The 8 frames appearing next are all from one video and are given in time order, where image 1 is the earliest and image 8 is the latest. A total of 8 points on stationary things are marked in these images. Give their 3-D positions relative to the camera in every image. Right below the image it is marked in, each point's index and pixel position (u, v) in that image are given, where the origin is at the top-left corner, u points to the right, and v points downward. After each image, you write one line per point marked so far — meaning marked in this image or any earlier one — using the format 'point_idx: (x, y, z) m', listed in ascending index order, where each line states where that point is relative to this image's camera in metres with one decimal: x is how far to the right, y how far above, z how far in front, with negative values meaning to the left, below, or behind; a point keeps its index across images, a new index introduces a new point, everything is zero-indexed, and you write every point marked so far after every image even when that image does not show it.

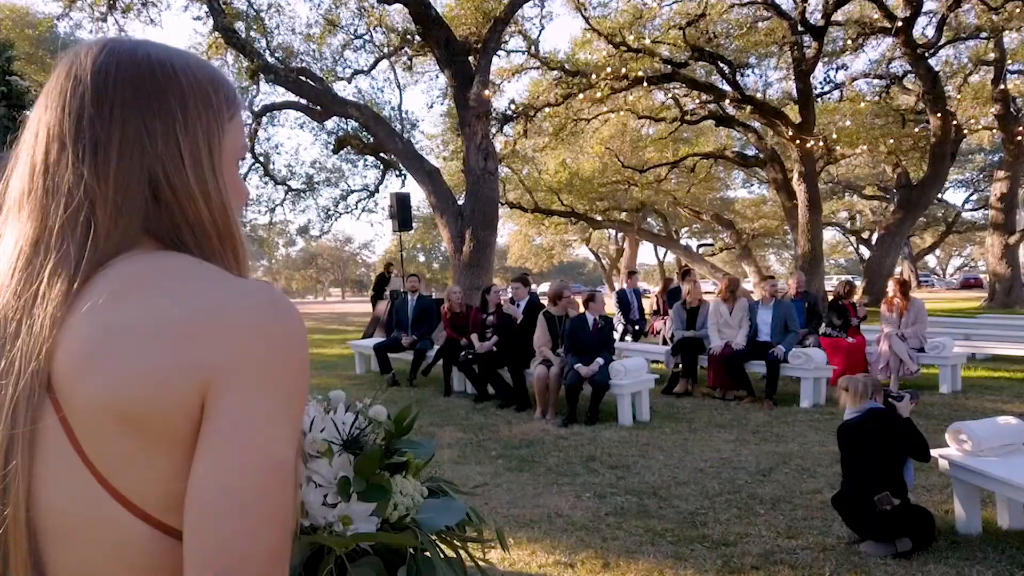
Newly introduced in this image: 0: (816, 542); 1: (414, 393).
0: (+1.7, -1.4, +4.5) m
1: (-1.2, -1.3, +9.6) m
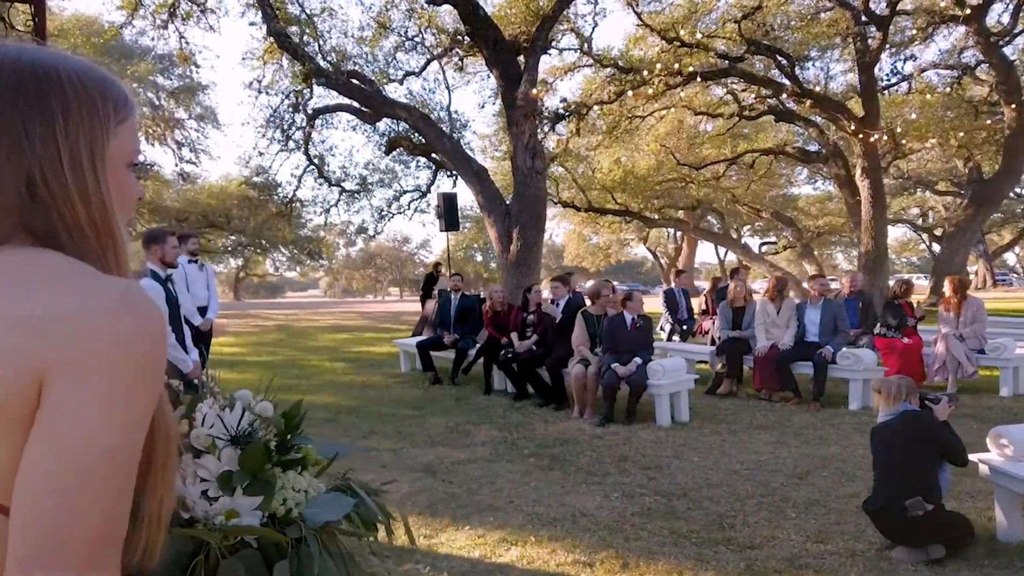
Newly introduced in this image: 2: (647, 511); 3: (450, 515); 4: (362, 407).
0: (+1.8, -1.4, +4.3) m
1: (-0.7, -1.3, +9.7) m
2: (+0.8, -1.4, +5.0) m
3: (-0.4, -1.4, +4.9) m
4: (-1.6, -1.3, +8.8) m
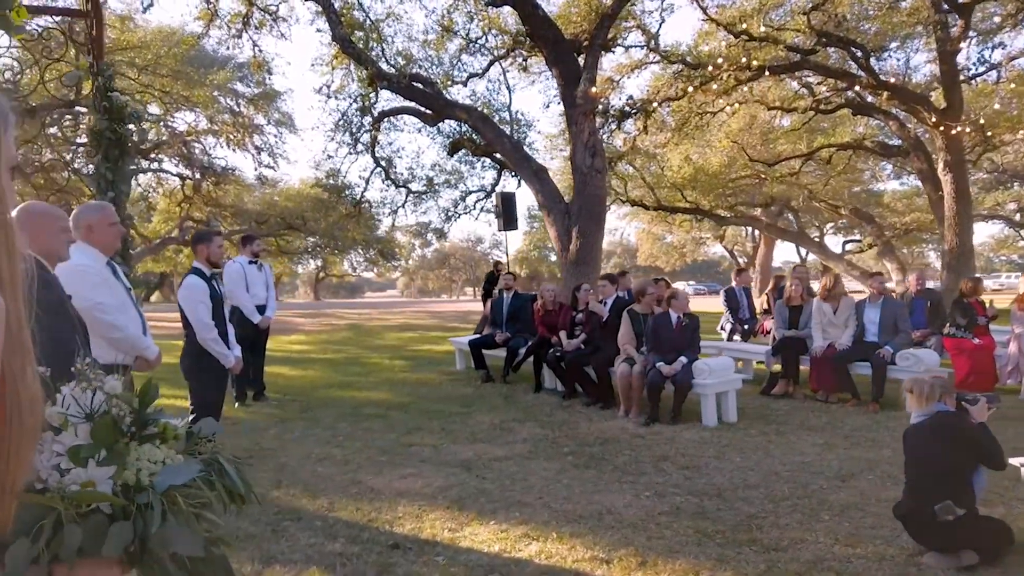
0: (+1.9, -1.4, +4.2) m
1: (-0.1, -1.2, +9.7) m
2: (+1.0, -1.4, +5.0) m
3: (-0.2, -1.4, +5.0) m
4: (-1.1, -1.3, +8.9) m
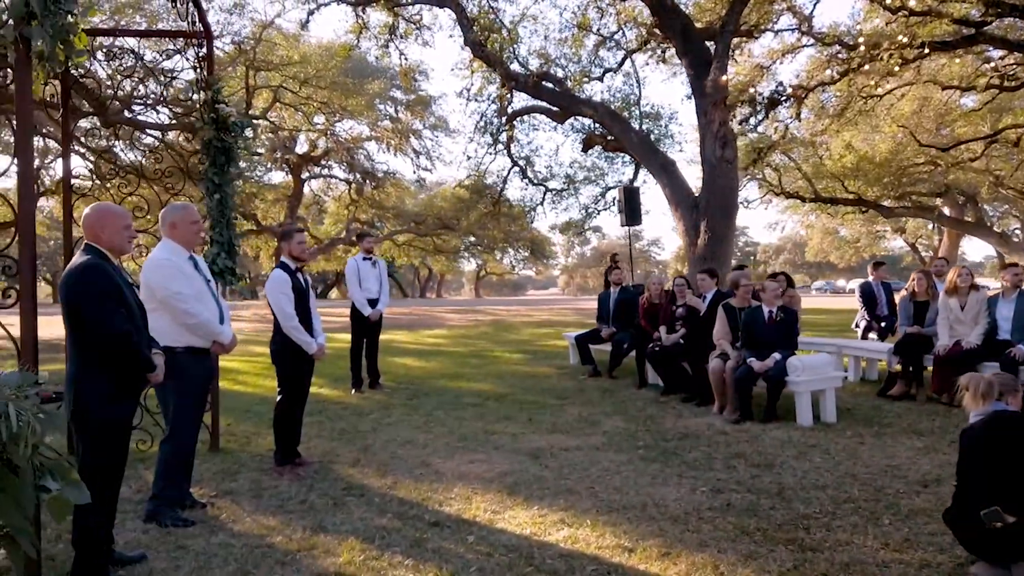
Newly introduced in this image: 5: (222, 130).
0: (+2.0, -1.3, +3.9) m
1: (+1.2, -1.2, +9.7) m
2: (+1.3, -1.3, +4.9) m
3: (+0.1, -1.3, +5.1) m
4: (0.0, -1.2, +9.2) m
5: (-2.5, +1.3, +6.7) m
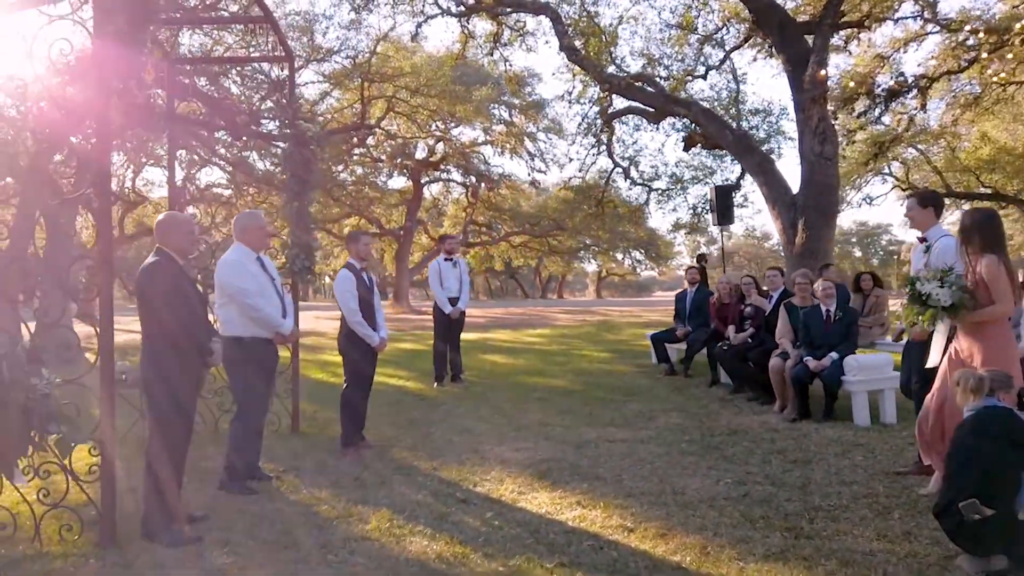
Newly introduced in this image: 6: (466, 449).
0: (+2.0, -1.3, +4.0) m
1: (+2.1, -1.2, +9.9) m
2: (+1.5, -1.3, +5.0) m
3: (+0.3, -1.3, +5.5) m
4: (+0.9, -1.2, +9.5) m
5: (-2.0, +1.4, +7.5) m
6: (-0.4, -1.3, +6.5) m
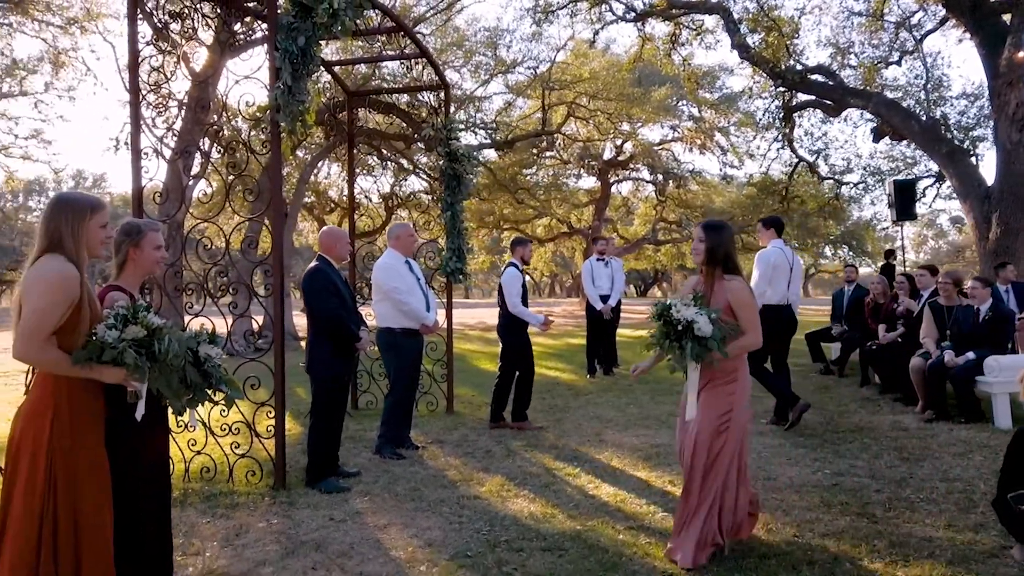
0: (+2.4, -1.3, +4.2) m
1: (+3.9, -1.1, +9.8) m
2: (+2.1, -1.3, +5.3) m
3: (+1.1, -1.3, +6.0) m
4: (+2.6, -1.2, +9.7) m
5: (-0.6, +1.4, +8.5) m
6: (+0.7, -1.3, +7.1) m
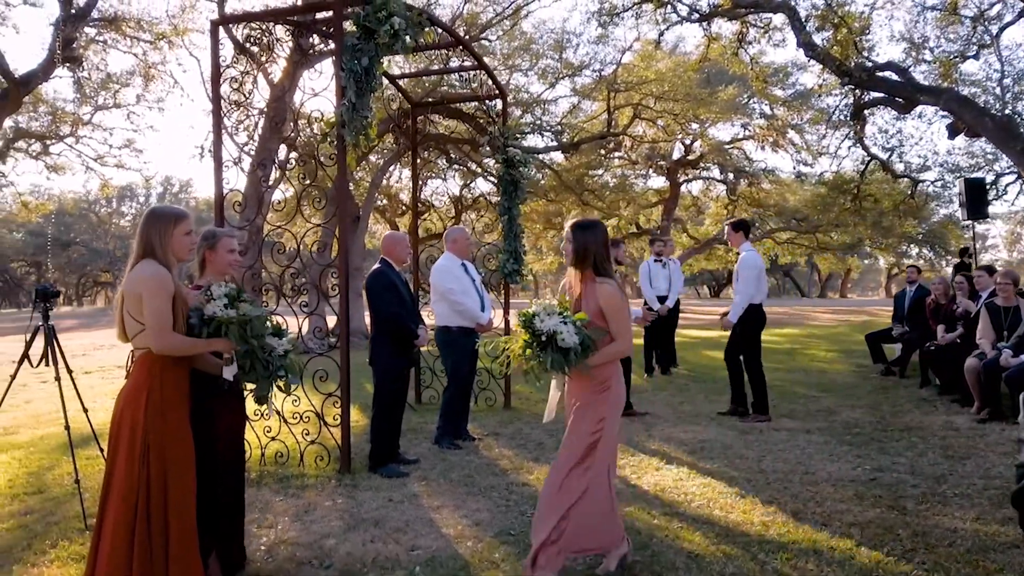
0: (+2.6, -1.3, +4.3) m
1: (+4.7, -1.2, +9.8) m
2: (+2.4, -1.3, +5.4) m
3: (+1.5, -1.3, +6.2) m
4: (+3.4, -1.2, +9.8) m
5: (0.0, +1.4, +8.9) m
6: (+1.2, -1.3, +7.4) m
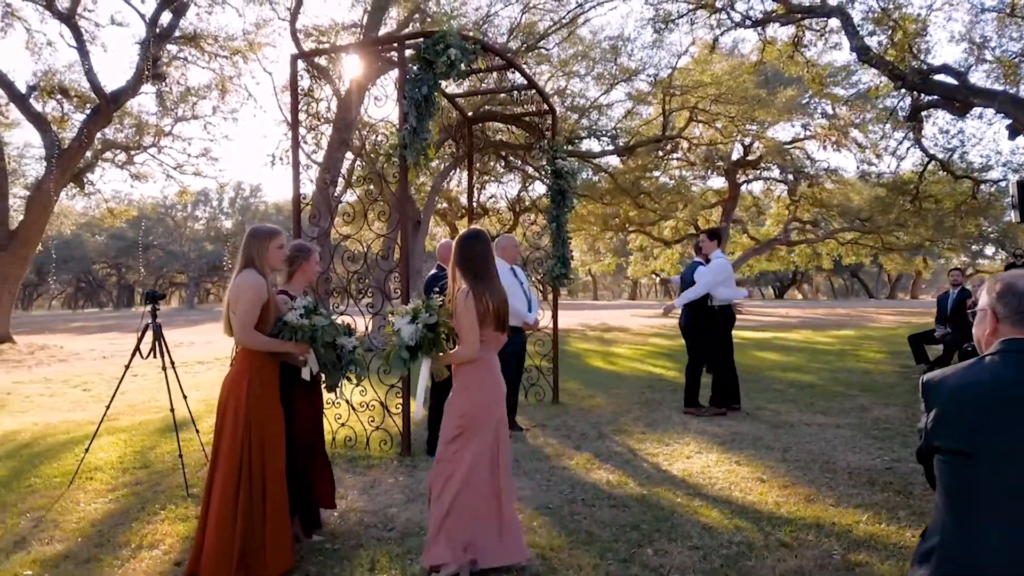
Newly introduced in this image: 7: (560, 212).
0: (+2.8, -1.3, +4.7) m
1: (+5.3, -1.2, +10.1) m
2: (+2.8, -1.3, +5.9) m
3: (+1.9, -1.3, +6.7) m
4: (+4.0, -1.2, +10.2) m
5: (+0.6, +1.3, +9.5) m
6: (+1.7, -1.3, +7.9) m
7: (+0.6, +0.9, +9.6) m
